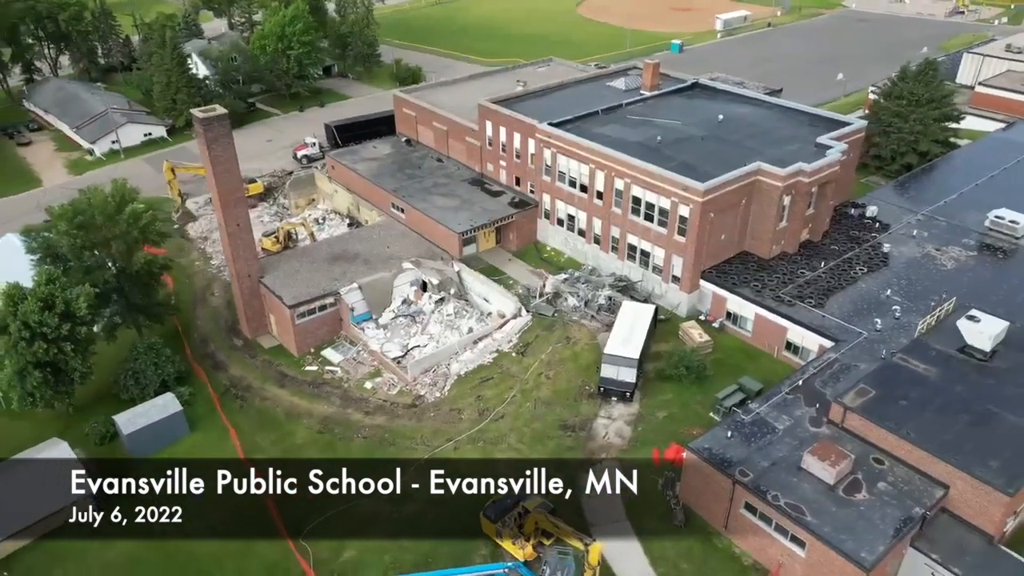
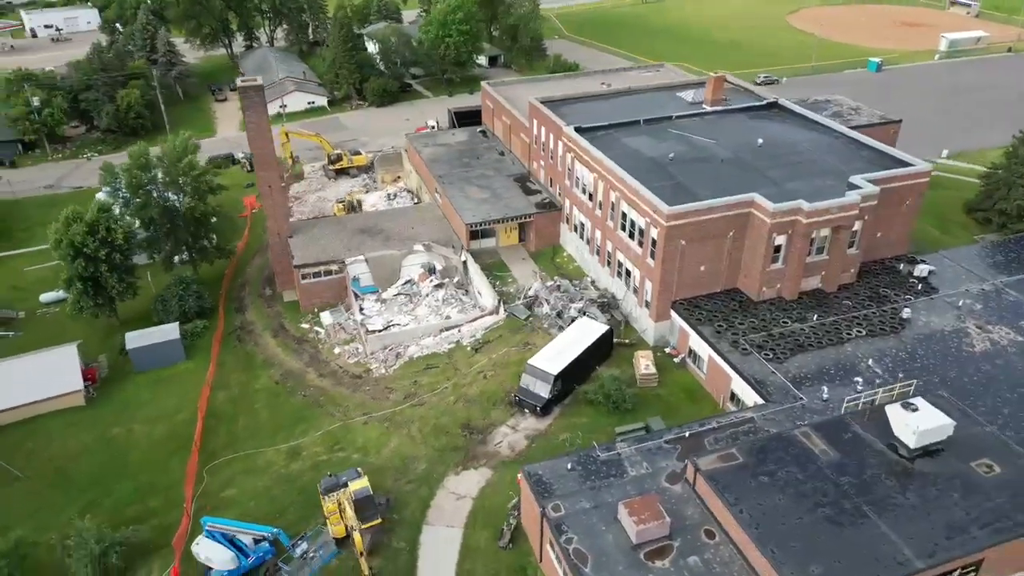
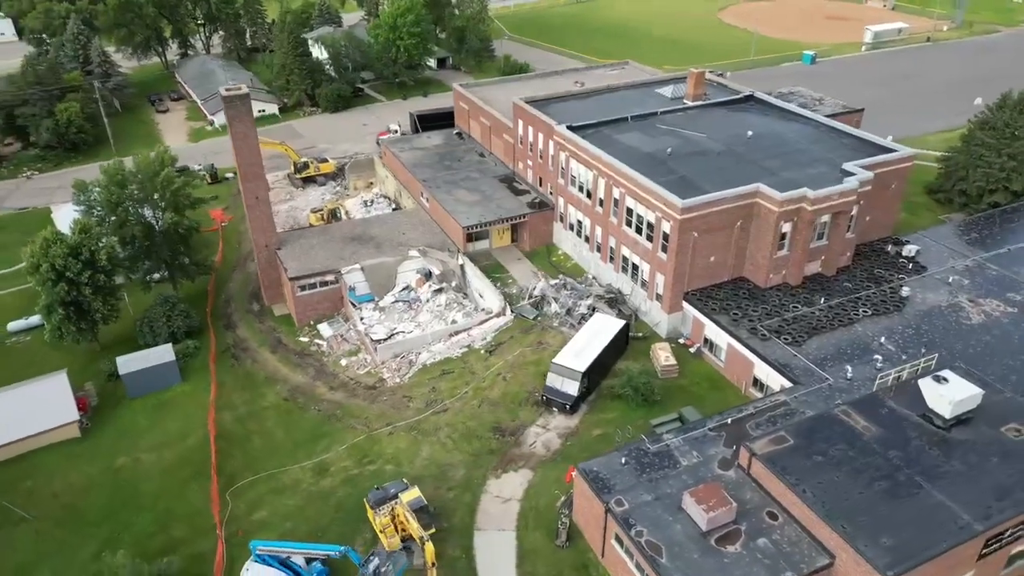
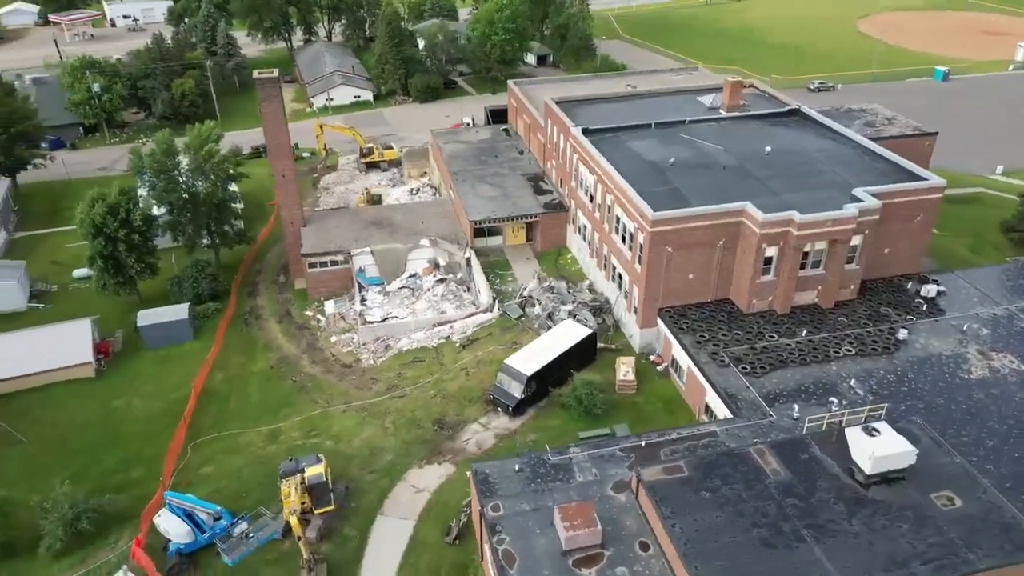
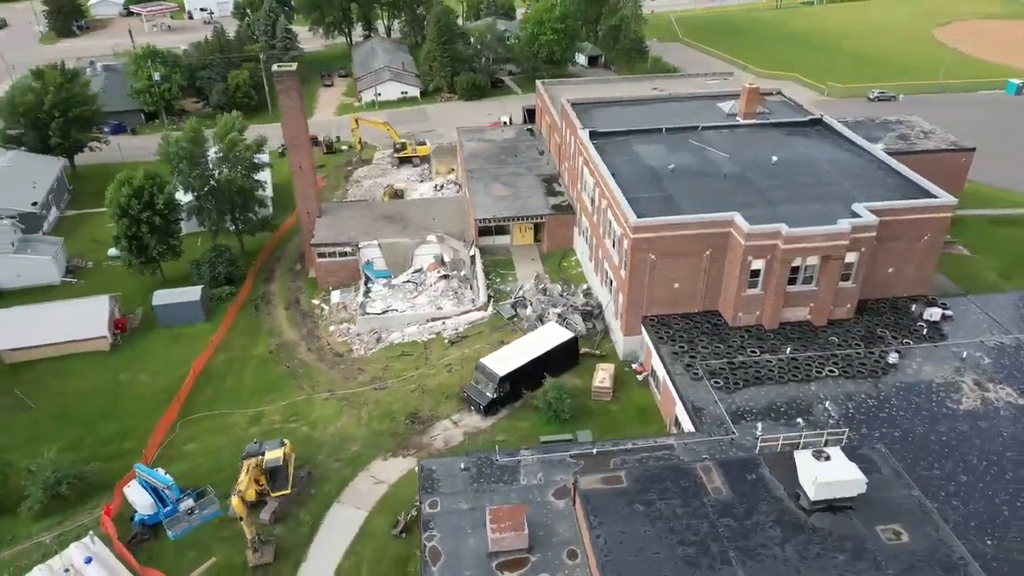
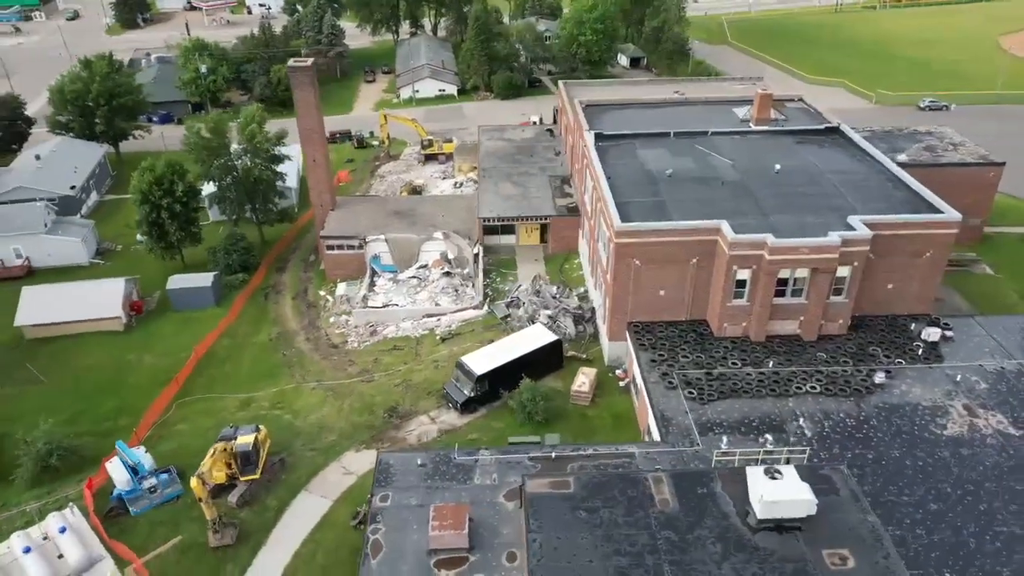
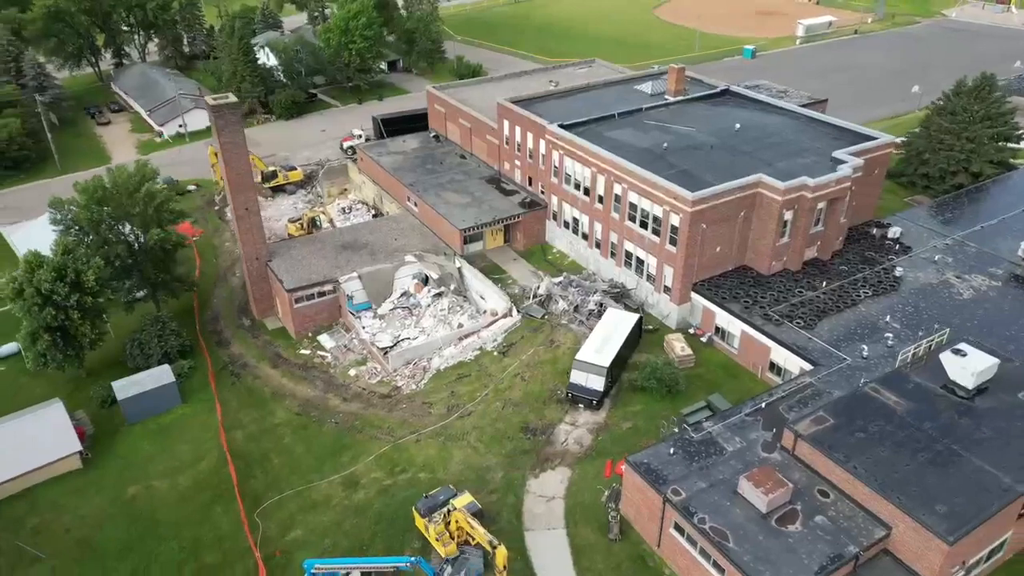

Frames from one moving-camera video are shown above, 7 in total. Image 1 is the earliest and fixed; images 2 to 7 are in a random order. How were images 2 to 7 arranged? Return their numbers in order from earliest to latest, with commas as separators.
7, 3, 2, 4, 5, 6
